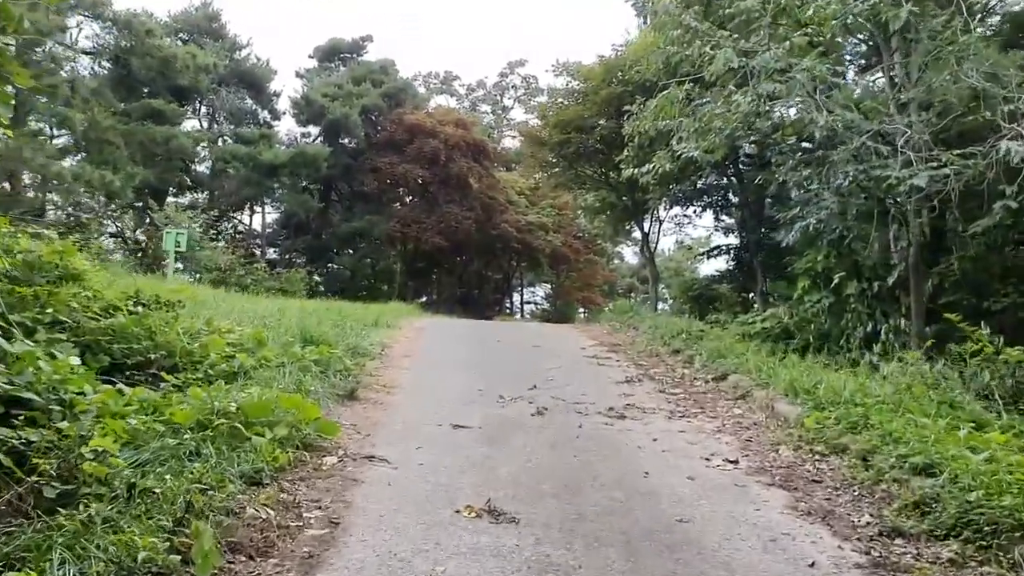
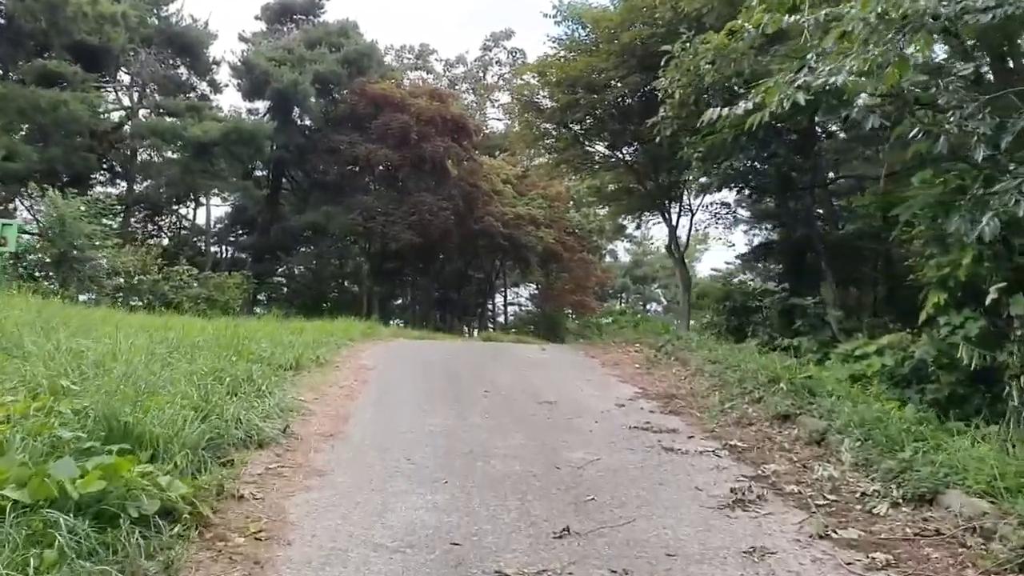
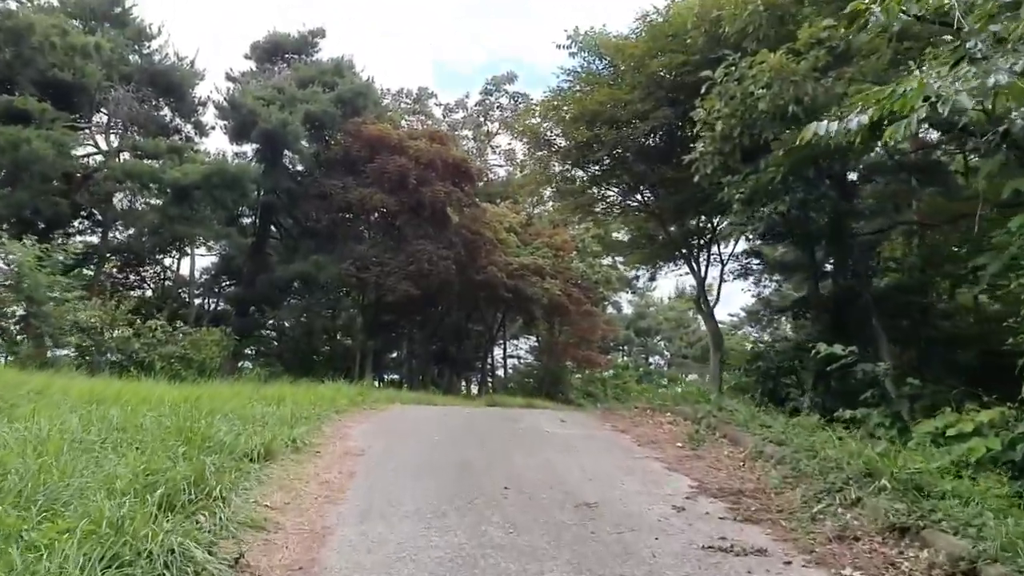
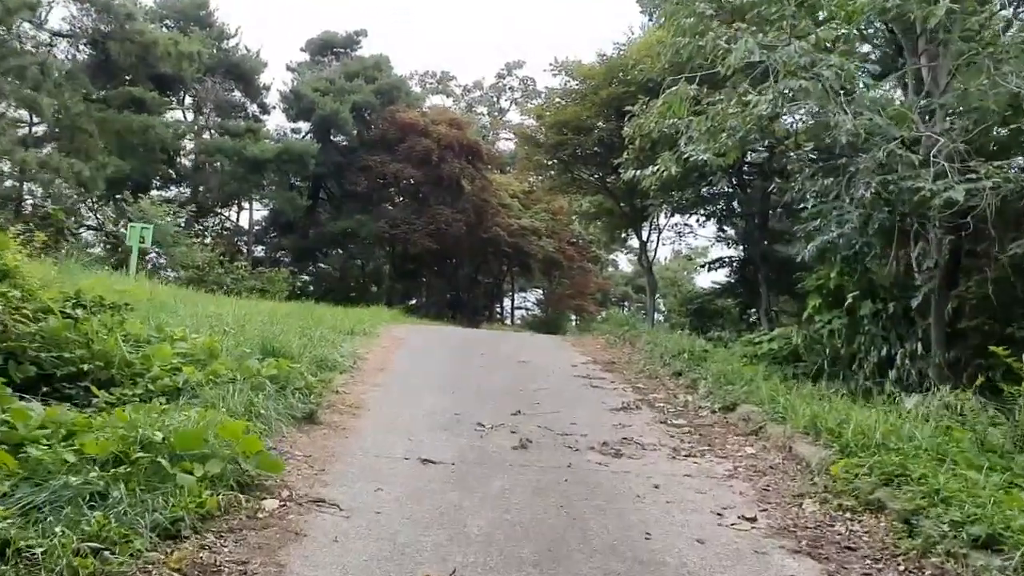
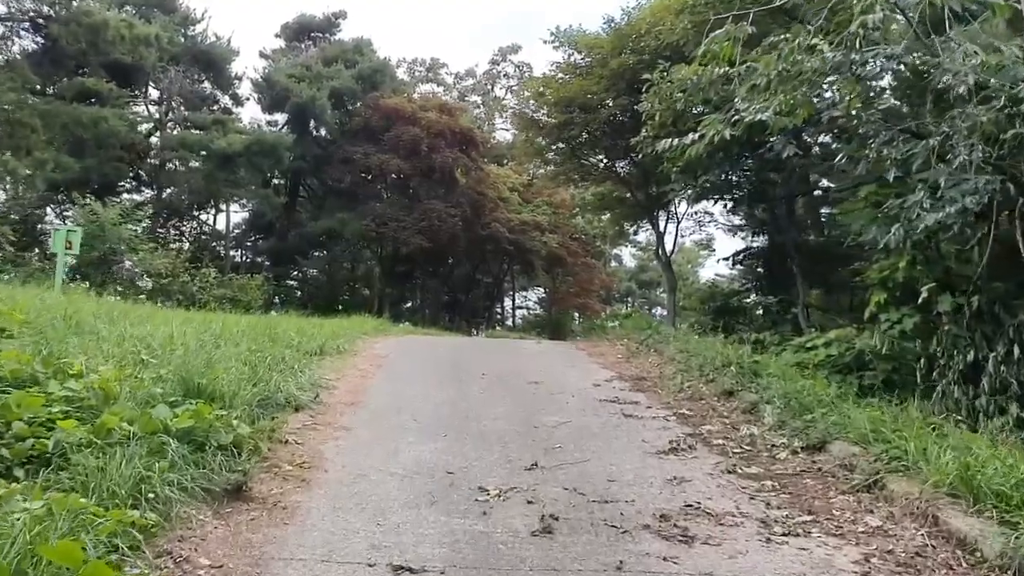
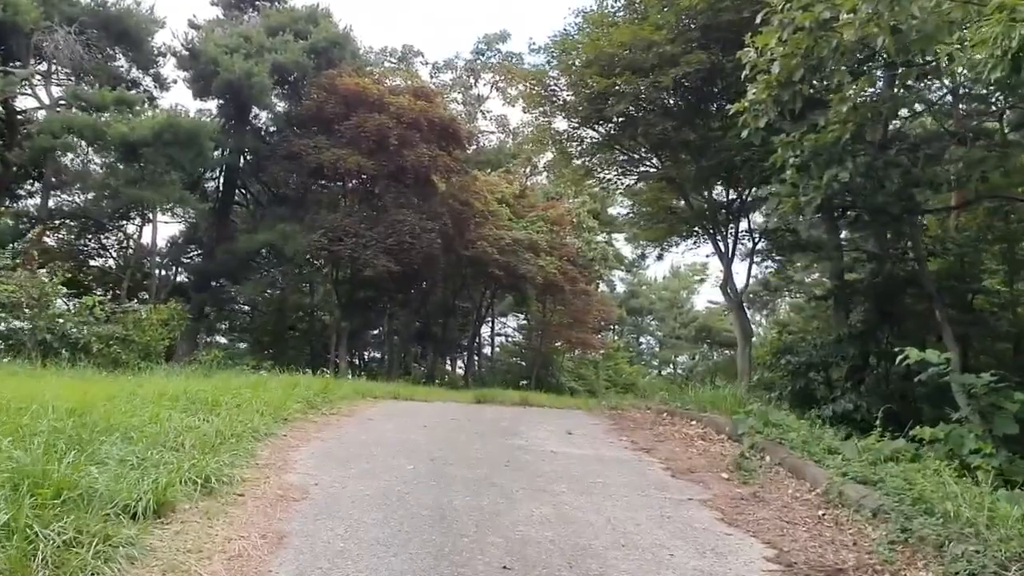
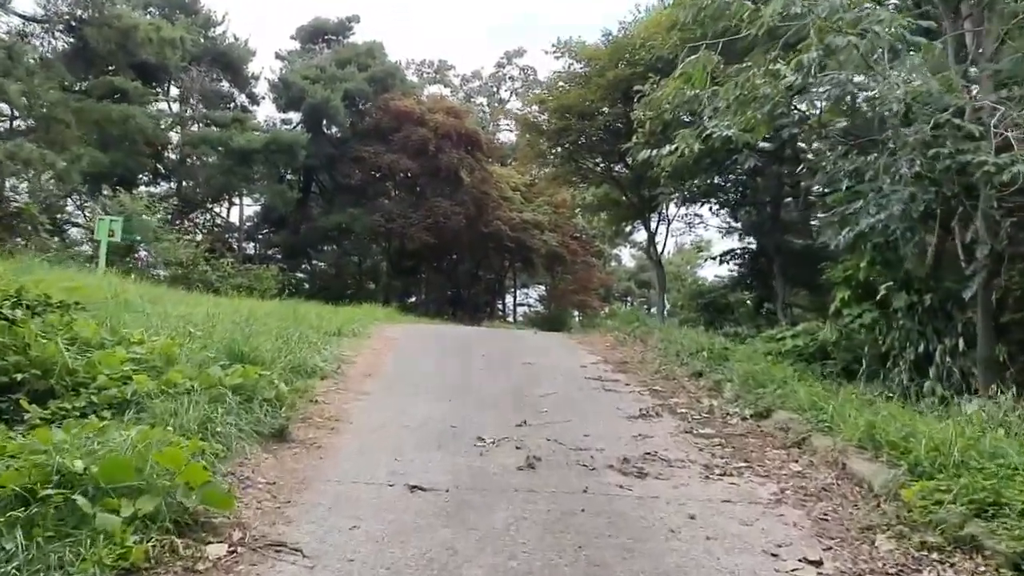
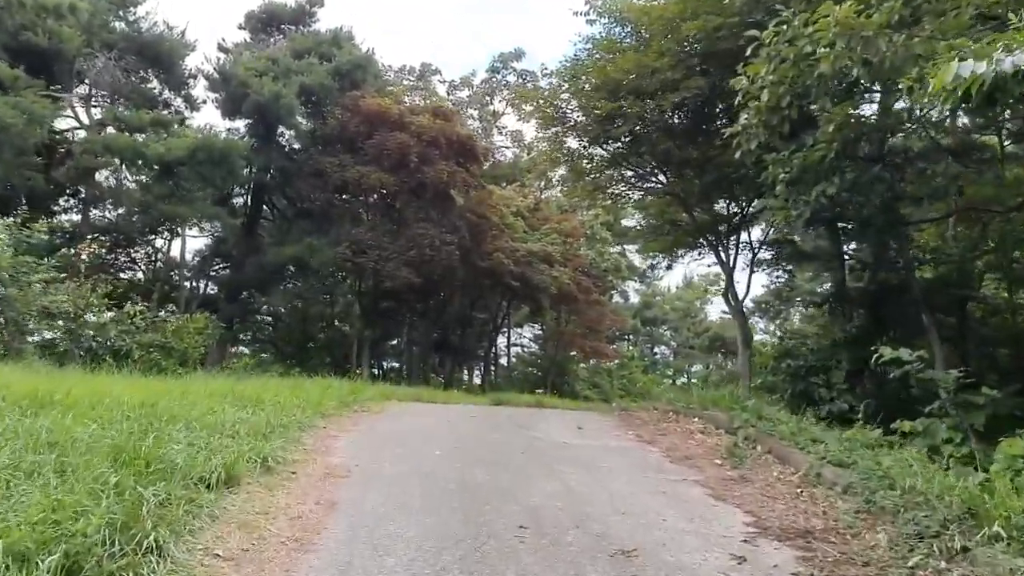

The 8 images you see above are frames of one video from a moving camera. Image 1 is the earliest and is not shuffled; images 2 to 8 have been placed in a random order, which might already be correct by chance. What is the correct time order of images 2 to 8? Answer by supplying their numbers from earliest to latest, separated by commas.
4, 7, 5, 2, 3, 8, 6
